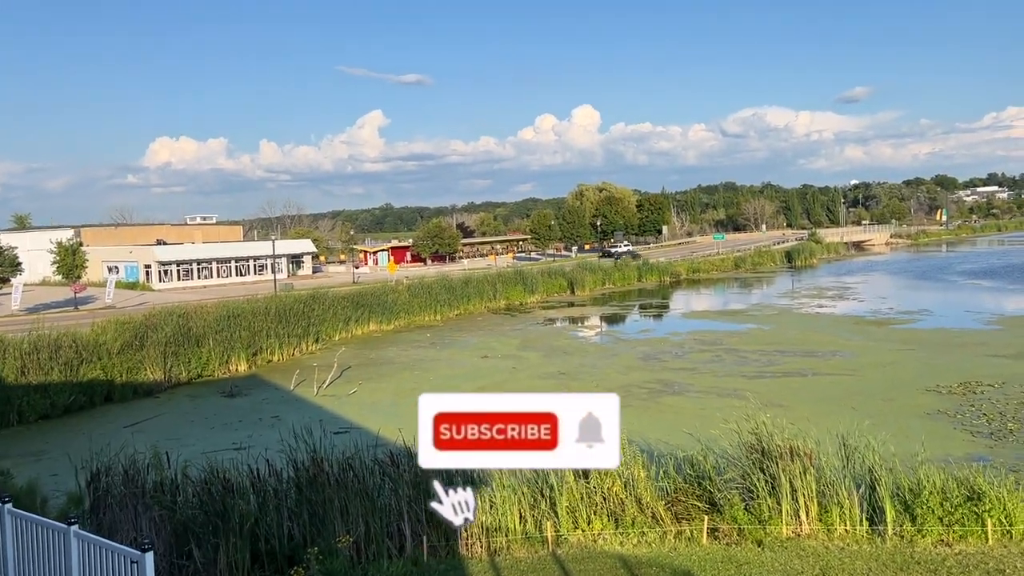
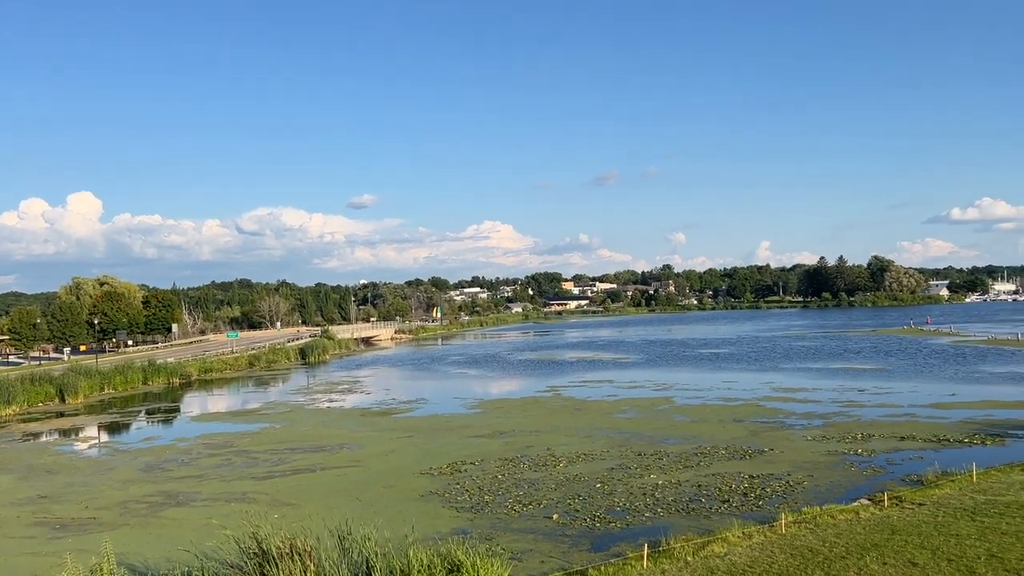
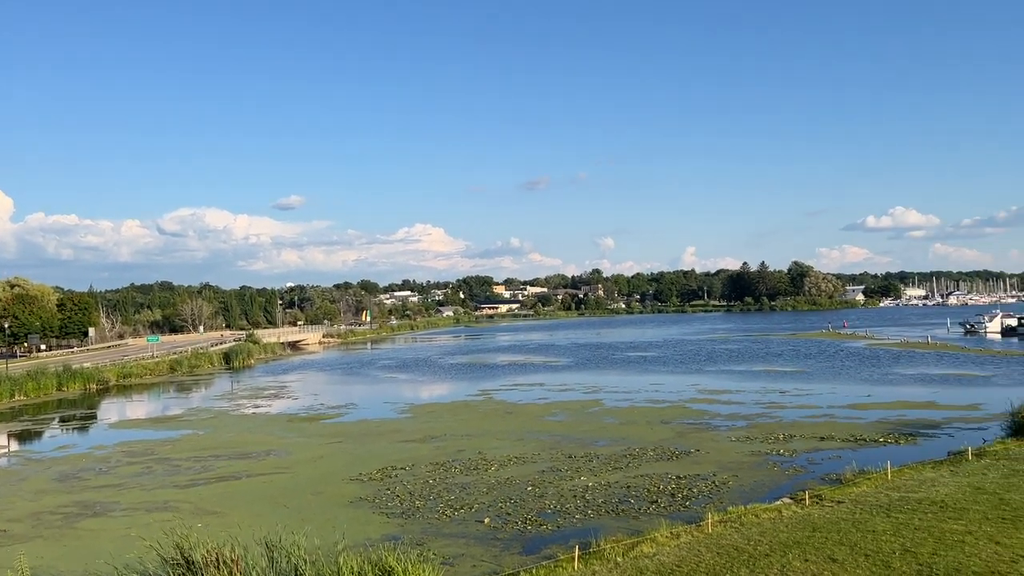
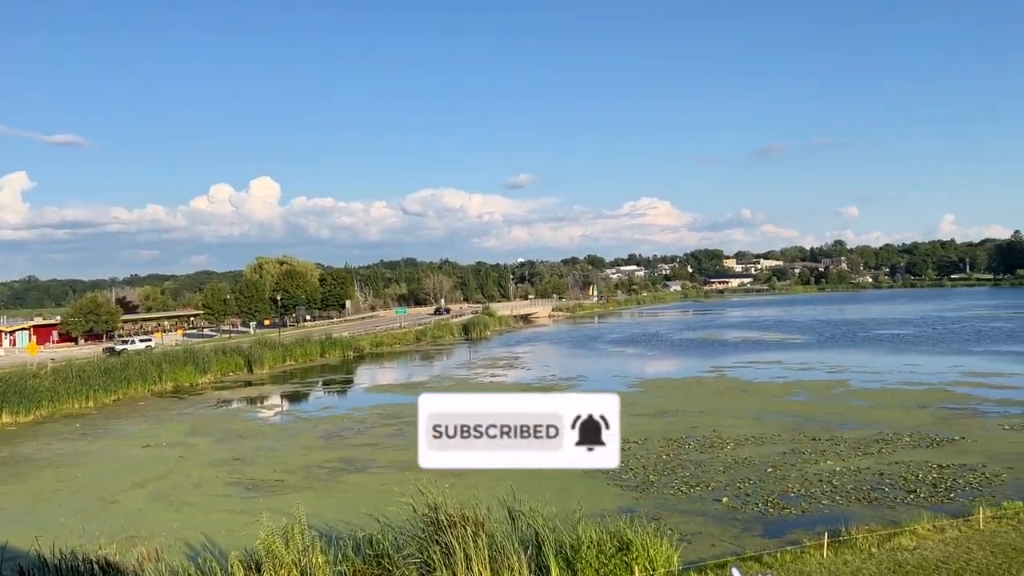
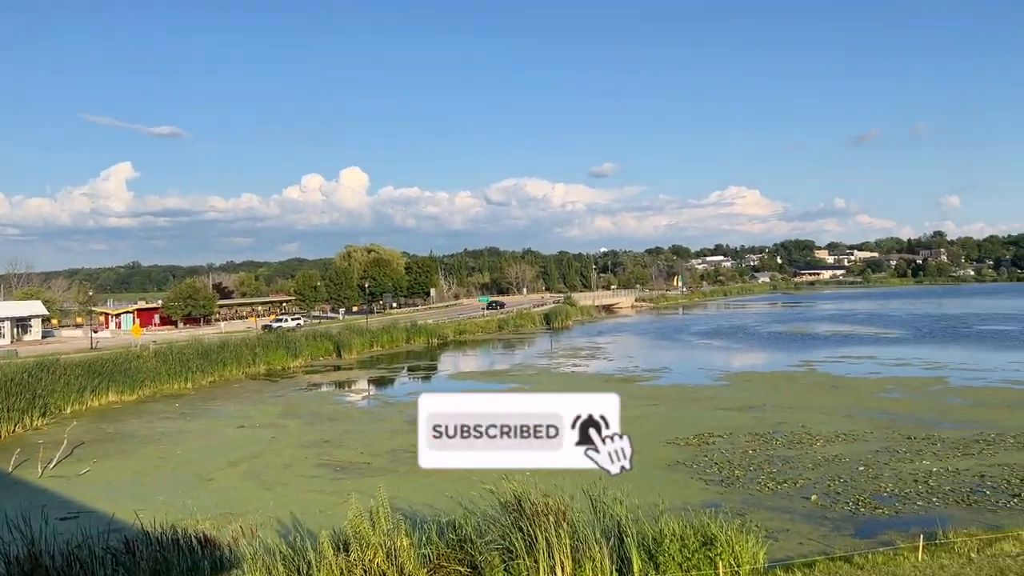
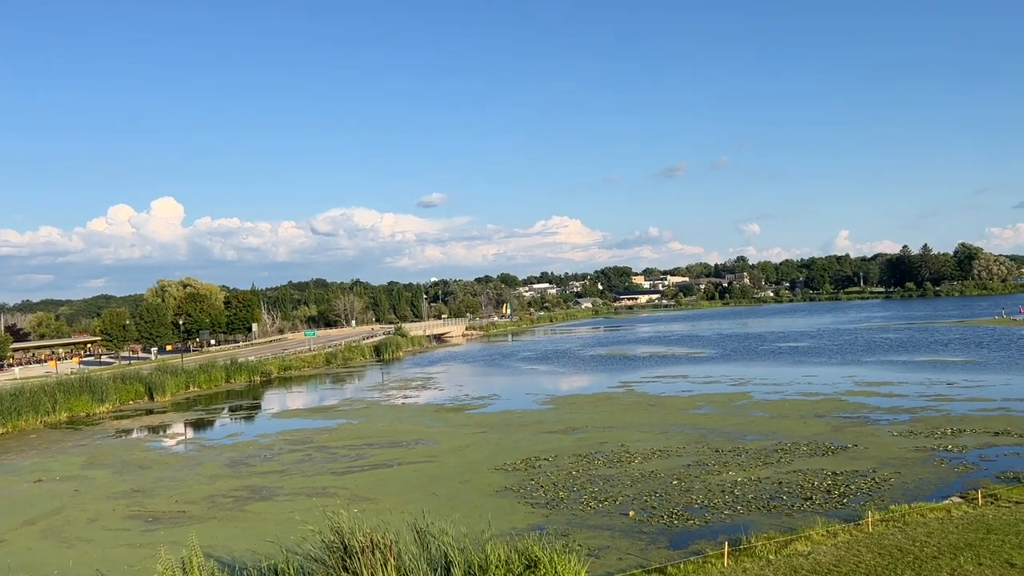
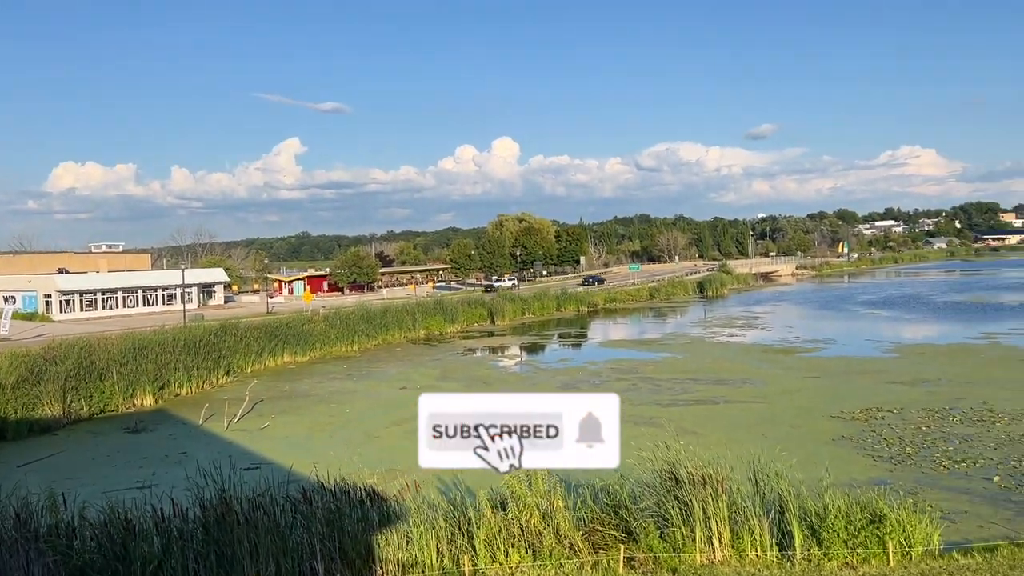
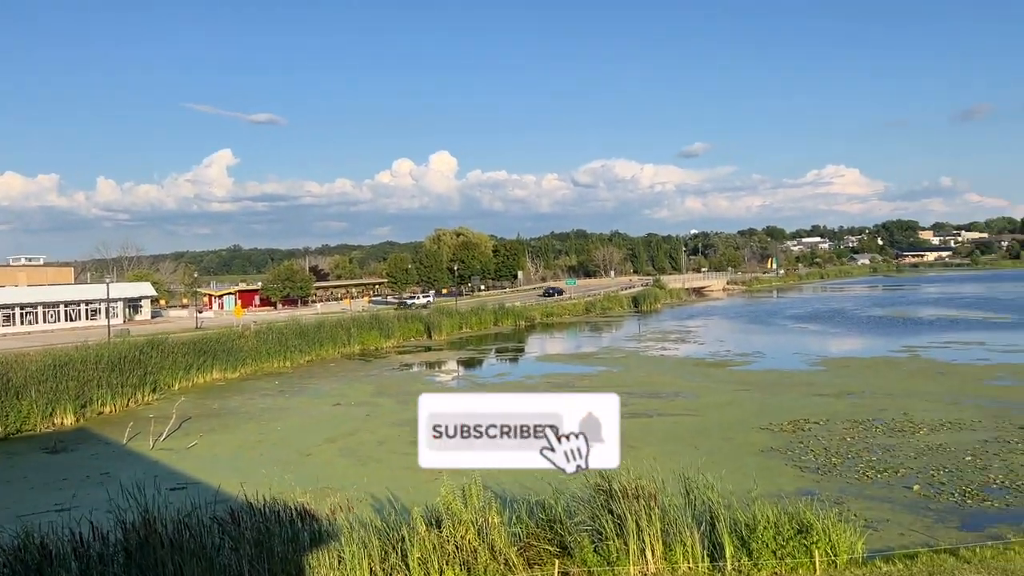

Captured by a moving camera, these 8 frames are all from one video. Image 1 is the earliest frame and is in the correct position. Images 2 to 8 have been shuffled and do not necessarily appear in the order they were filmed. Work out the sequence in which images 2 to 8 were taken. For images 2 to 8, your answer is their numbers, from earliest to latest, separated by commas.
7, 8, 5, 4, 6, 2, 3
